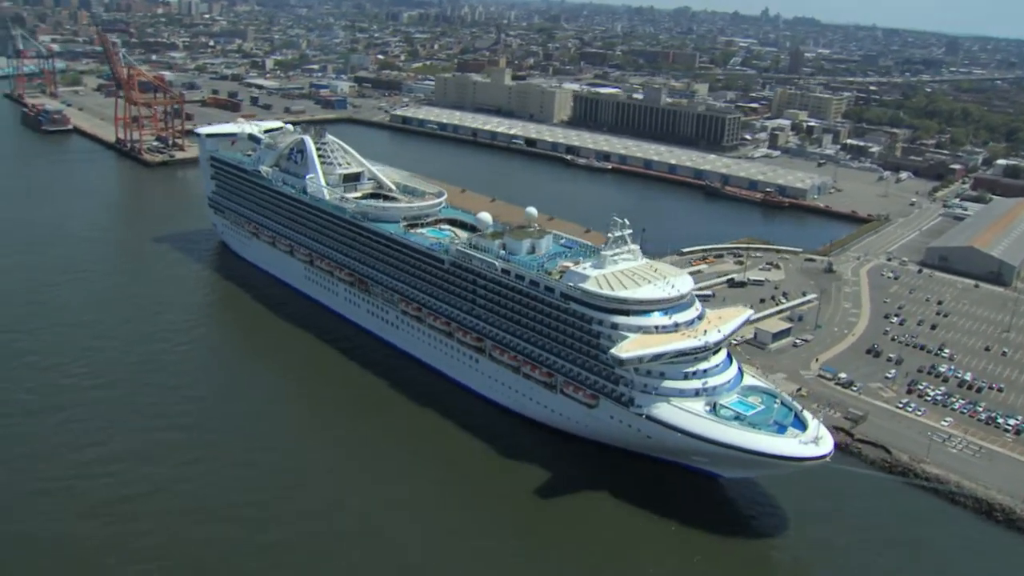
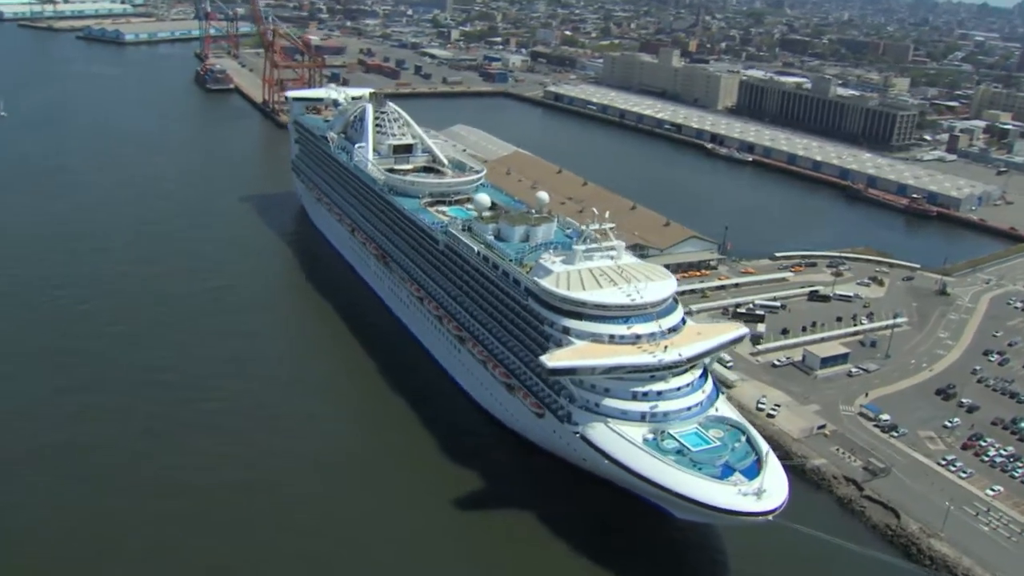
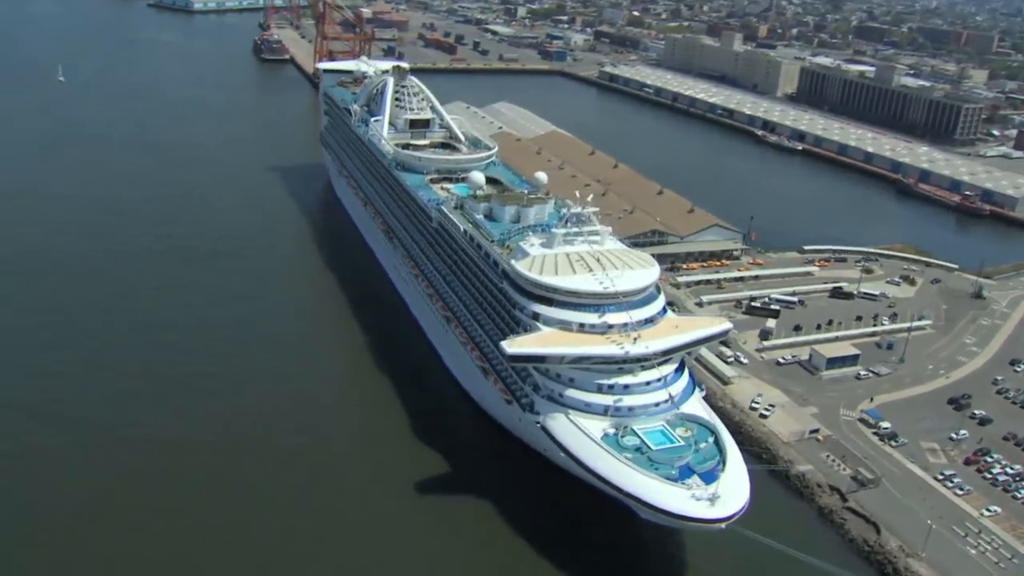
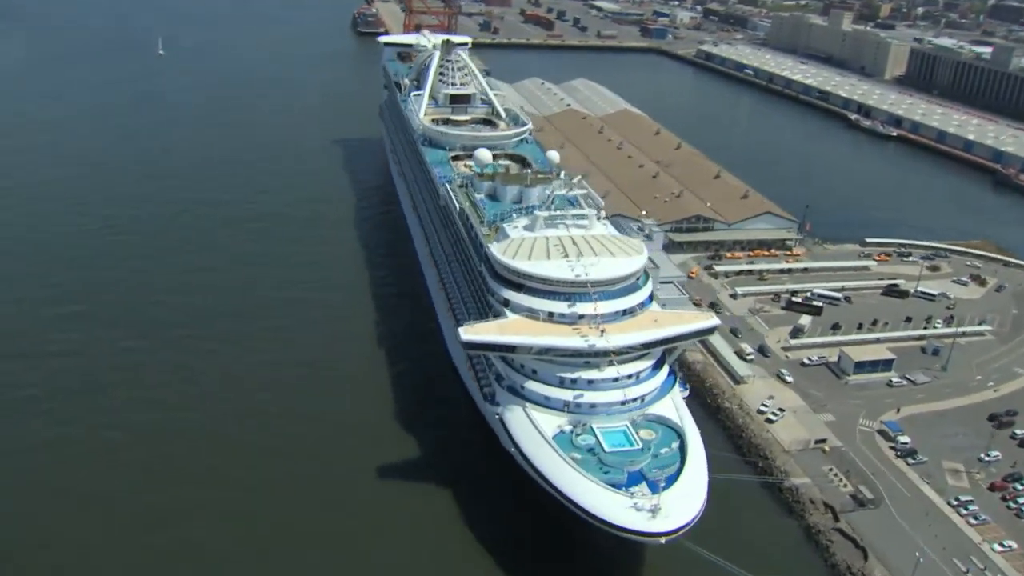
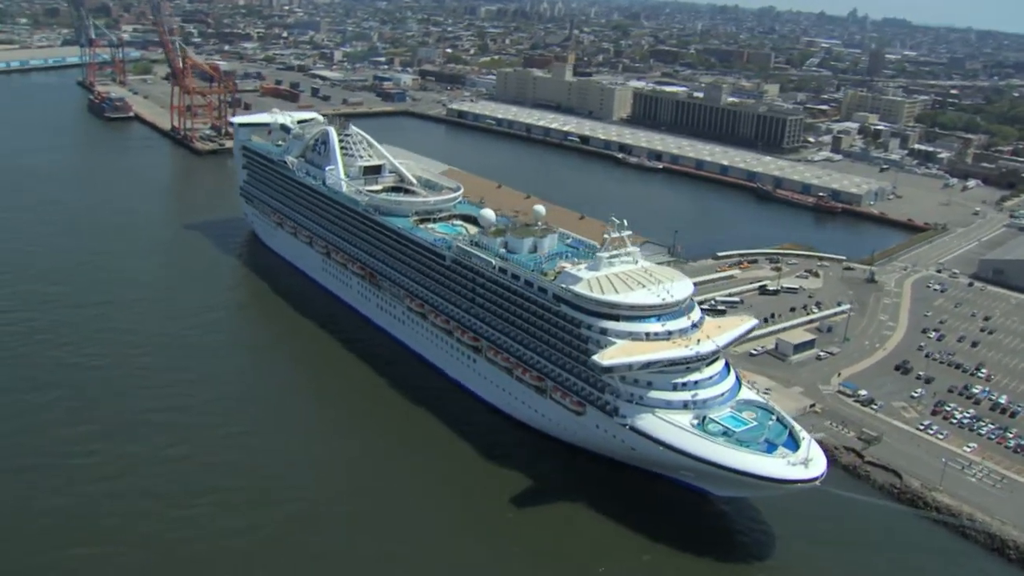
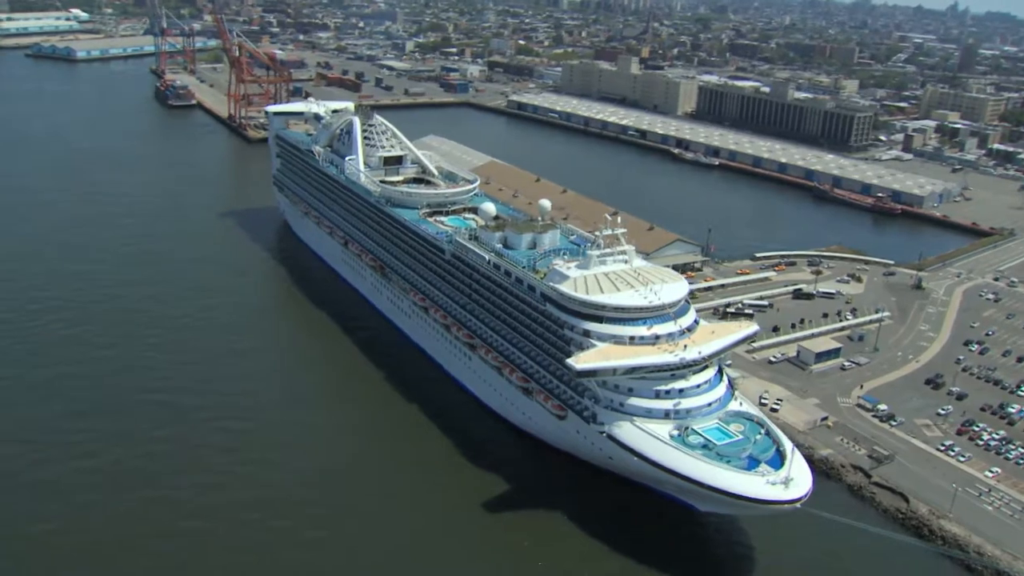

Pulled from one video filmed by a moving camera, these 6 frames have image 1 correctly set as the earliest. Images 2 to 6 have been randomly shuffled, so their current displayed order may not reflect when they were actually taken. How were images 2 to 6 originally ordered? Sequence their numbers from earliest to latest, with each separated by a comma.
5, 6, 2, 3, 4
